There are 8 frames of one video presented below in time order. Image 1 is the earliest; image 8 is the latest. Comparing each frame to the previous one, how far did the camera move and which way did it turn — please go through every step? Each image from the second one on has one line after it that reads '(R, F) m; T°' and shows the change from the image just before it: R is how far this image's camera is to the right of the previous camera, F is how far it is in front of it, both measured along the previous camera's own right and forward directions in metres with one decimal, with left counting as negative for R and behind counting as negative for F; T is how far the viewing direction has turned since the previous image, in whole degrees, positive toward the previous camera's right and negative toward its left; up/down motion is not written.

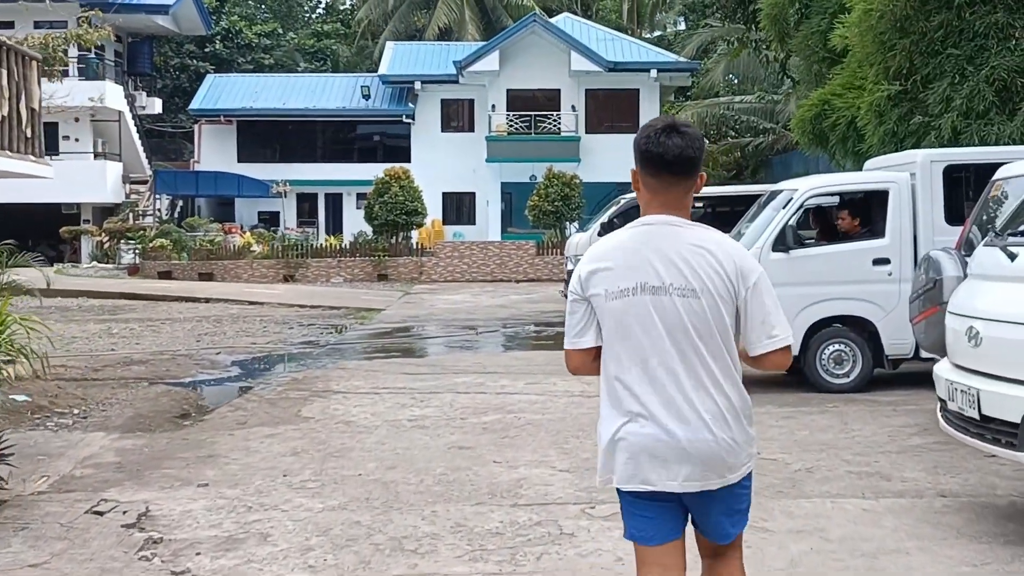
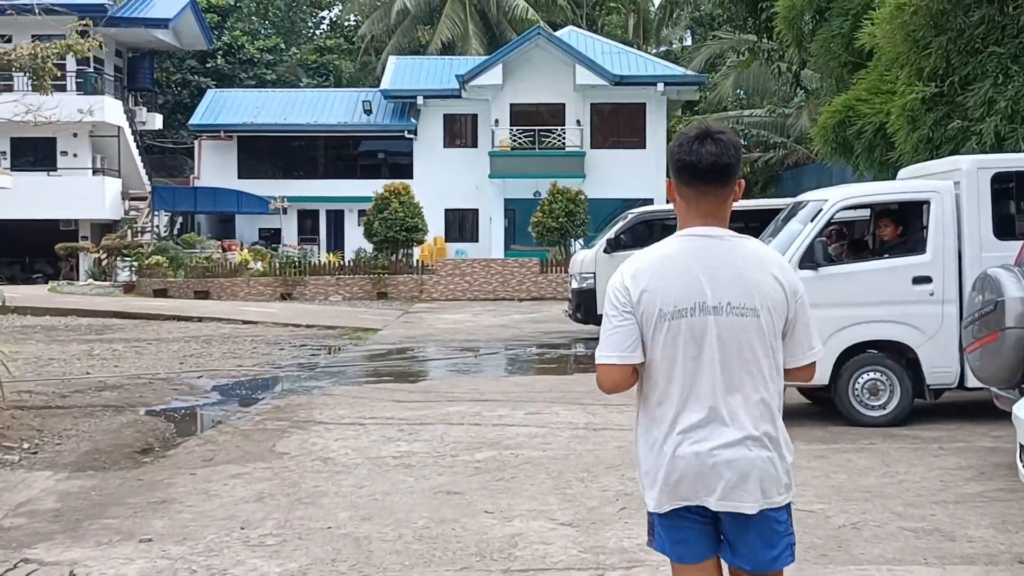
(+0.1, +0.8) m; 0°
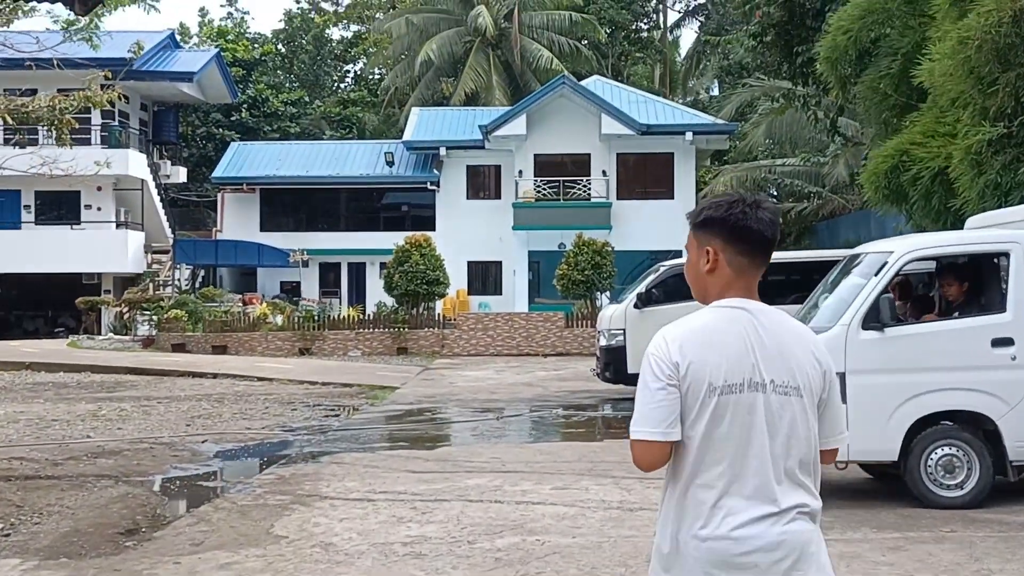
(0.0, +0.8) m; -1°
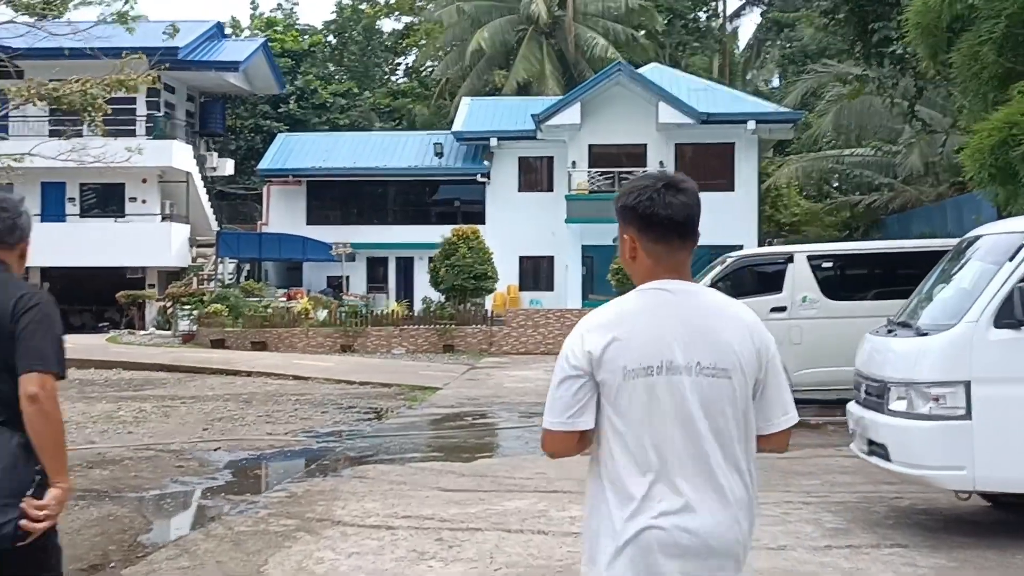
(0.0, +1.3) m; -3°
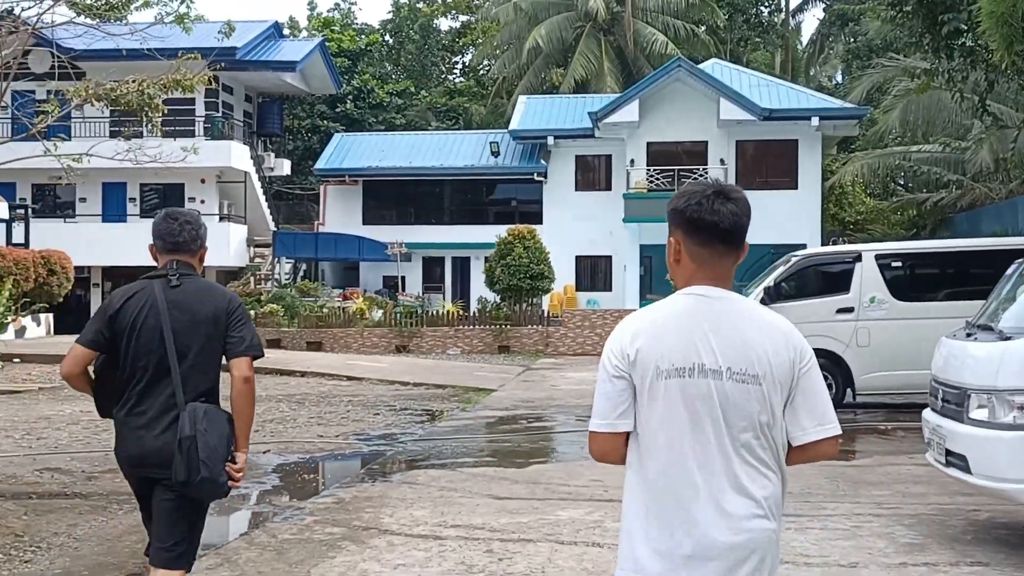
(0.0, +0.3) m; -3°
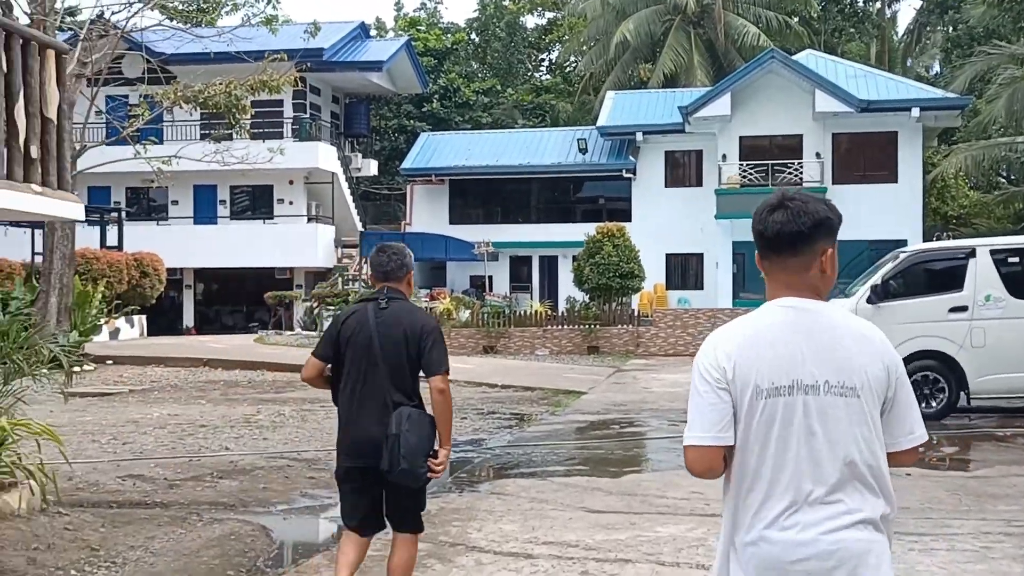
(0.0, +0.4) m; -4°
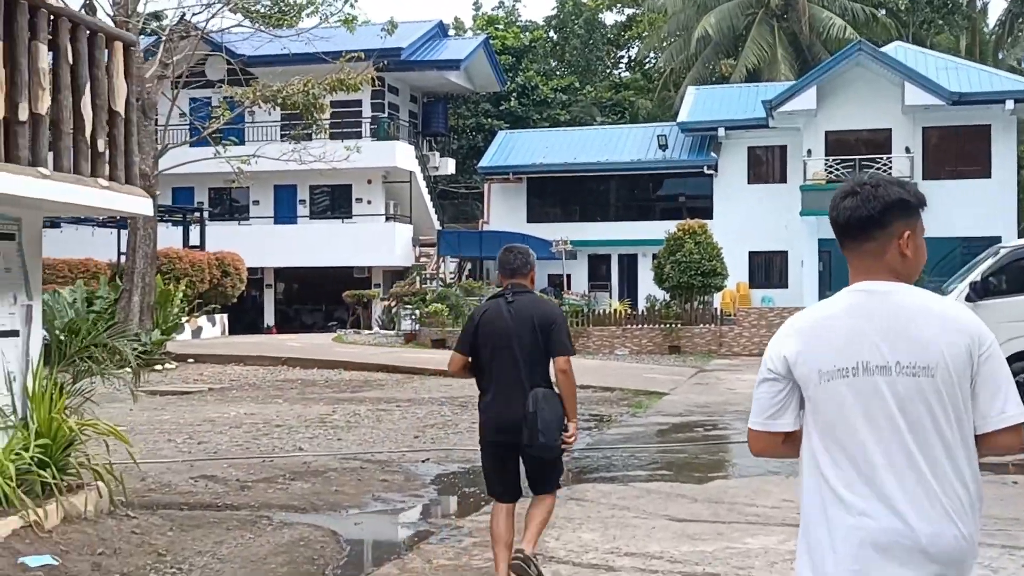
(0.0, +0.3) m; -4°
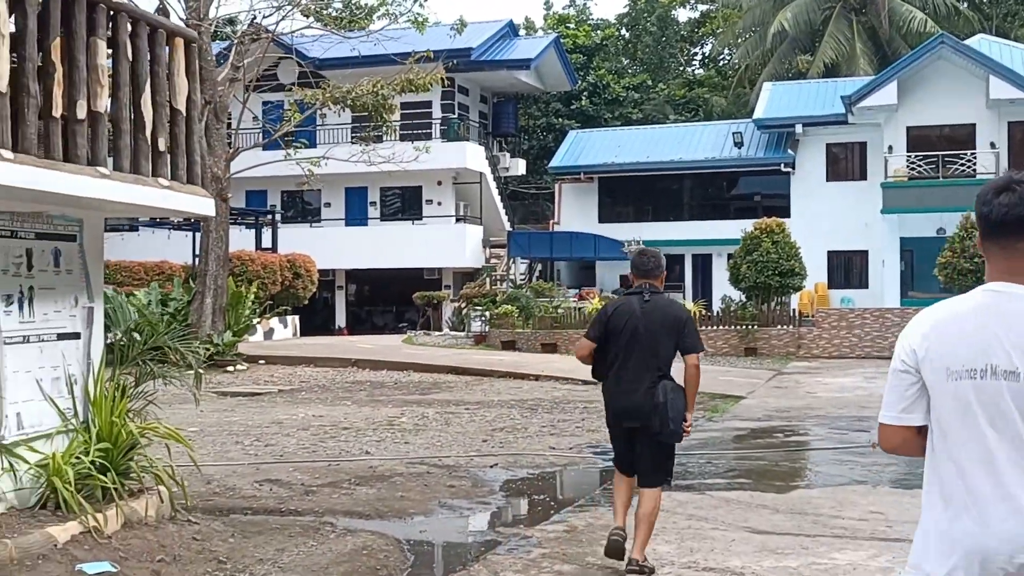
(0.0, +0.3) m; -4°
